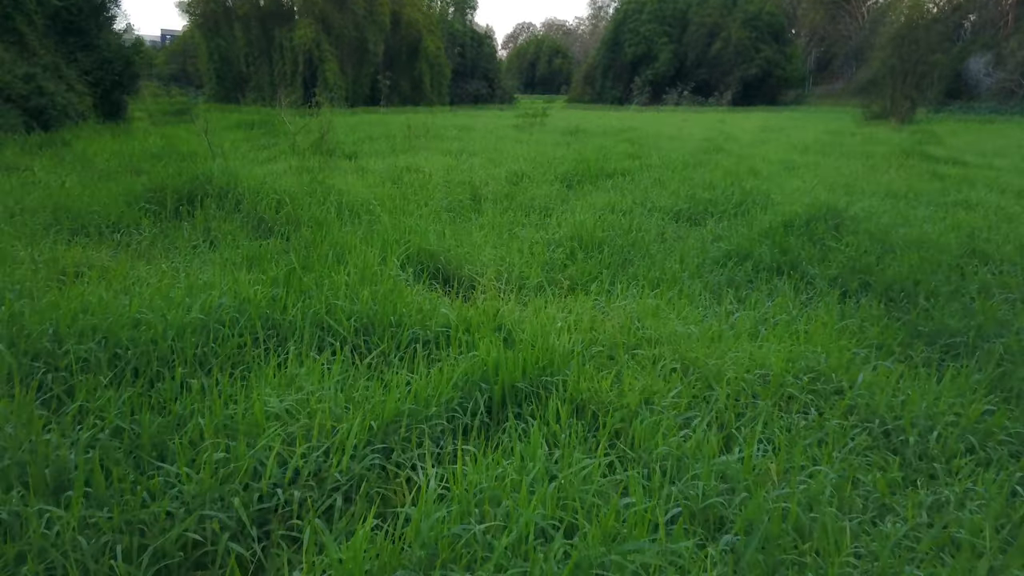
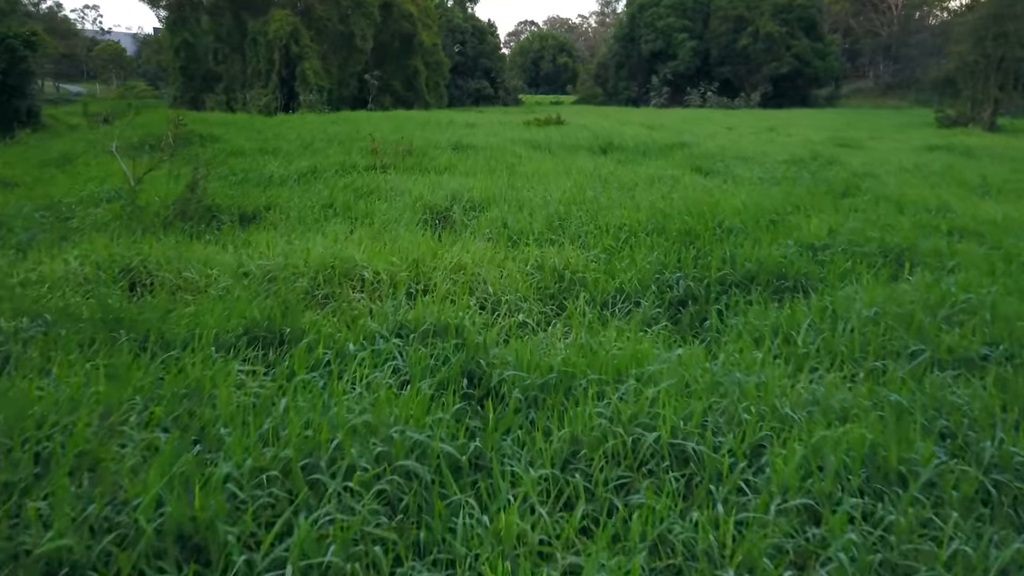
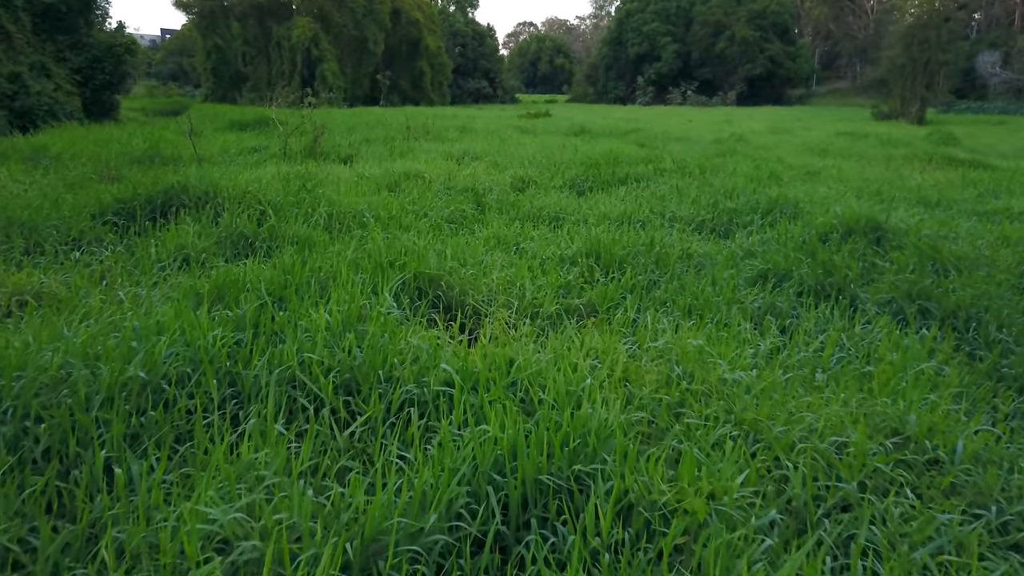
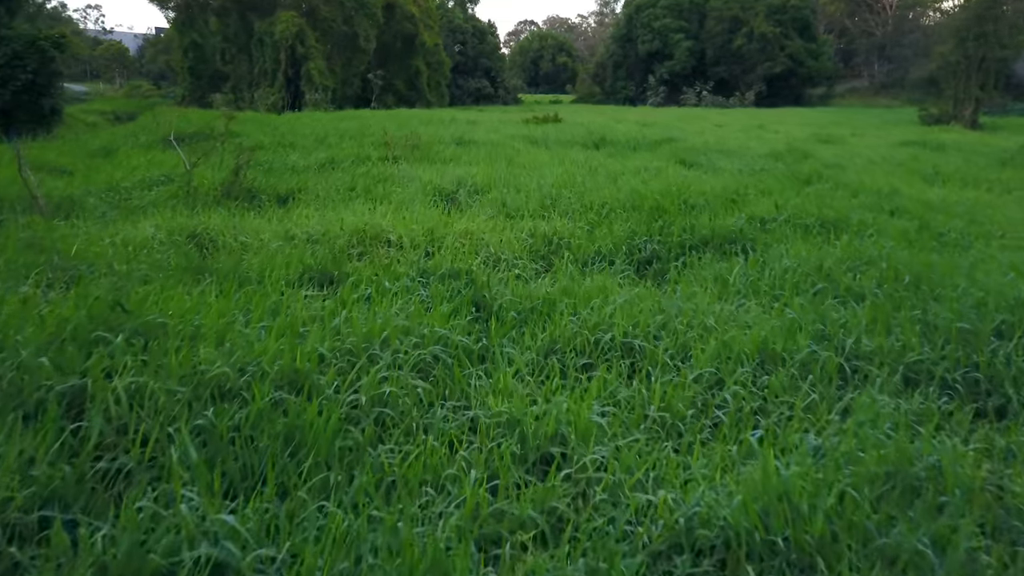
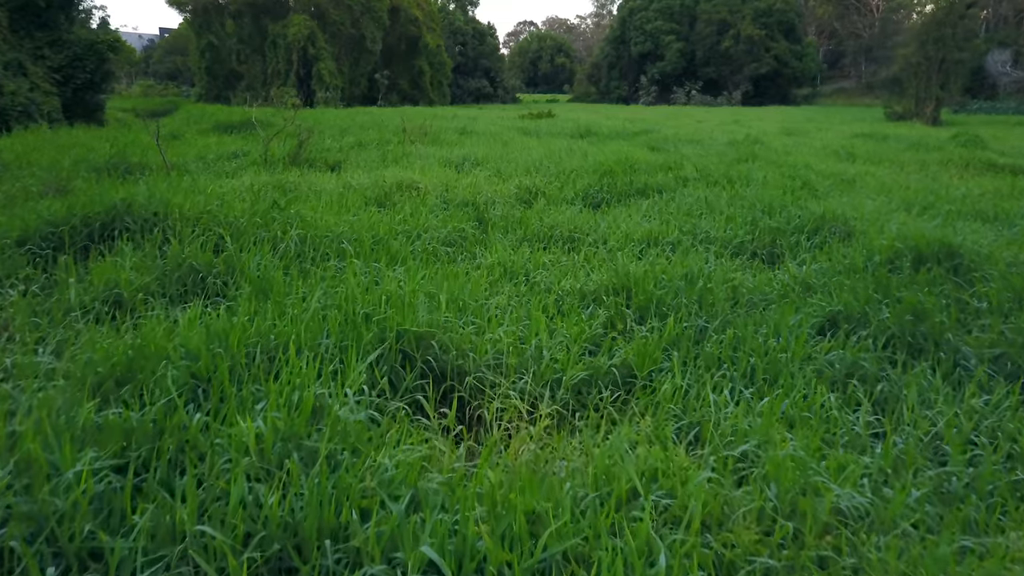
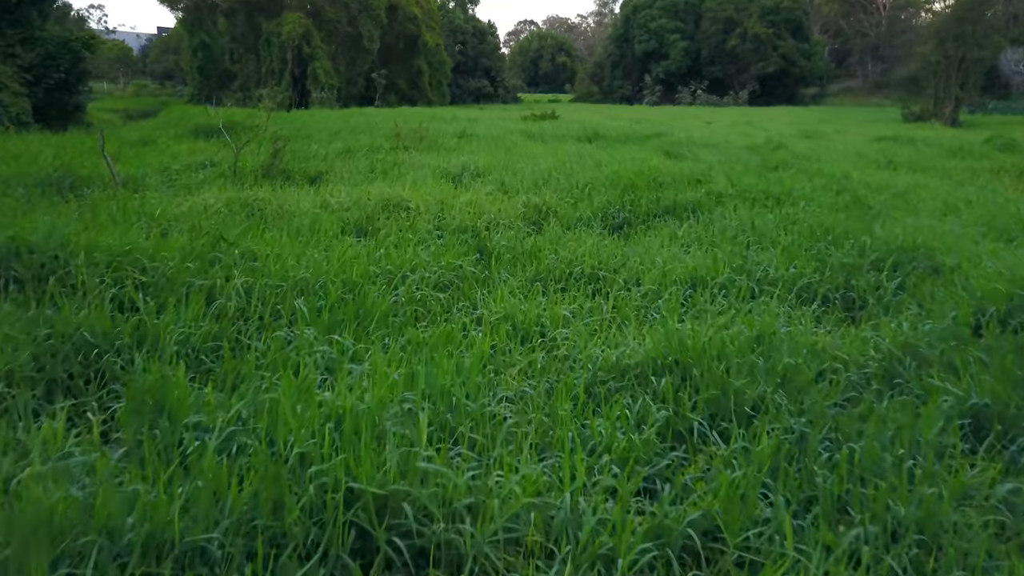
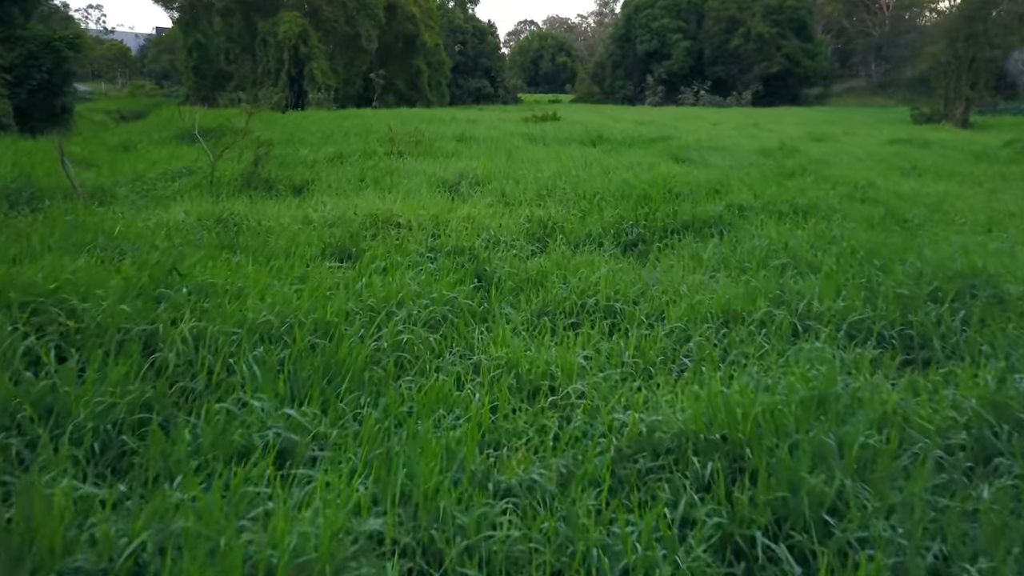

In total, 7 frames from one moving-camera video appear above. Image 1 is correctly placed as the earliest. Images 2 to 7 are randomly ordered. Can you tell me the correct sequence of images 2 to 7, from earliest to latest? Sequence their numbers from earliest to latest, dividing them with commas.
3, 5, 6, 7, 4, 2
